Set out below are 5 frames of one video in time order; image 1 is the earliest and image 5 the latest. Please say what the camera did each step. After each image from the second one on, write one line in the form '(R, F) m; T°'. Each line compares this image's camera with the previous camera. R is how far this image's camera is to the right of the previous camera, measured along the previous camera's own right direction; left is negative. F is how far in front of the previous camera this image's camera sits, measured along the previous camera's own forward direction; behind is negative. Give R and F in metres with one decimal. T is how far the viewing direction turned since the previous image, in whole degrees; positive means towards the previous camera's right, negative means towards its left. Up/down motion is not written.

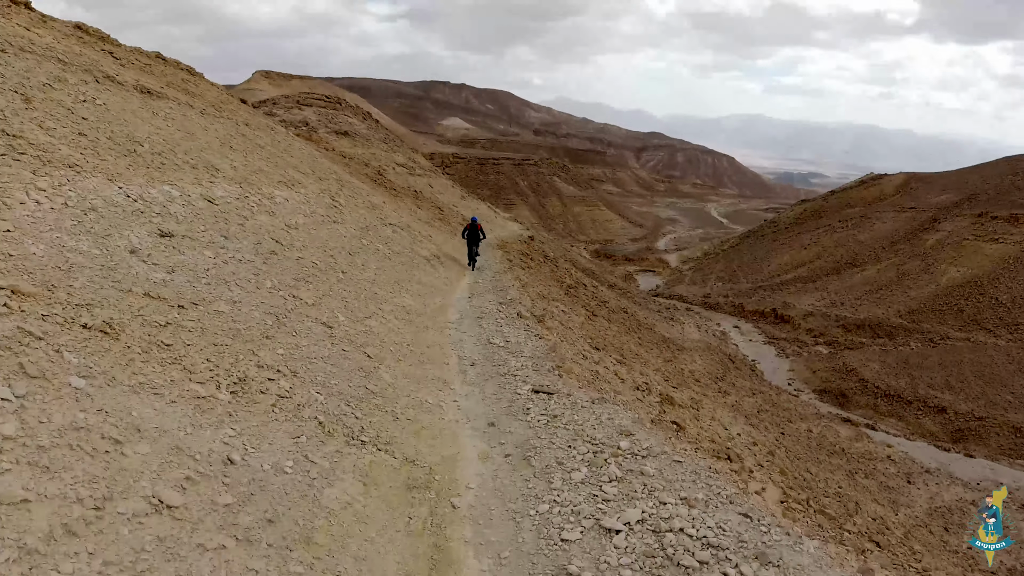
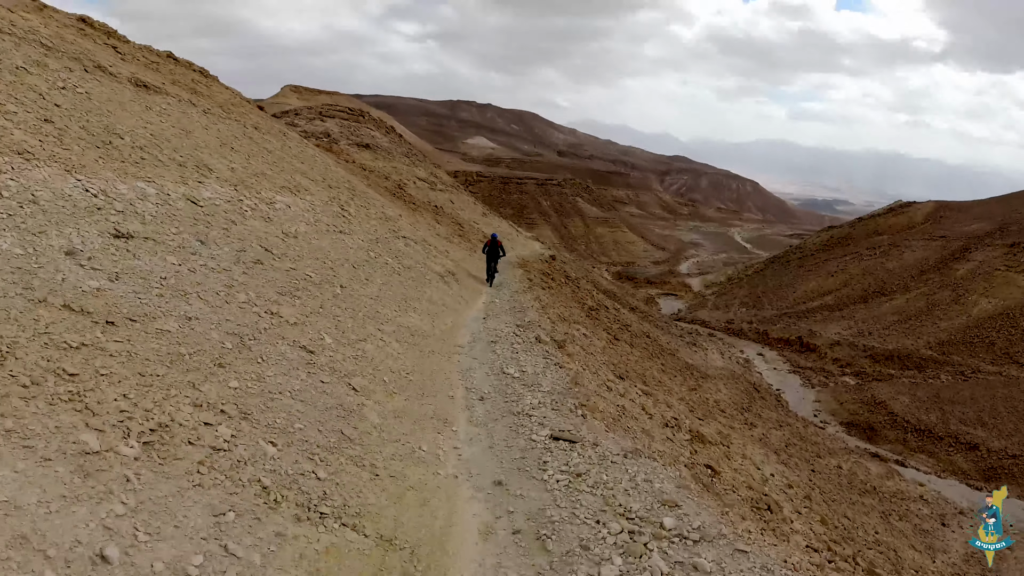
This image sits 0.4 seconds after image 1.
(0.0, +1.0) m; -2°
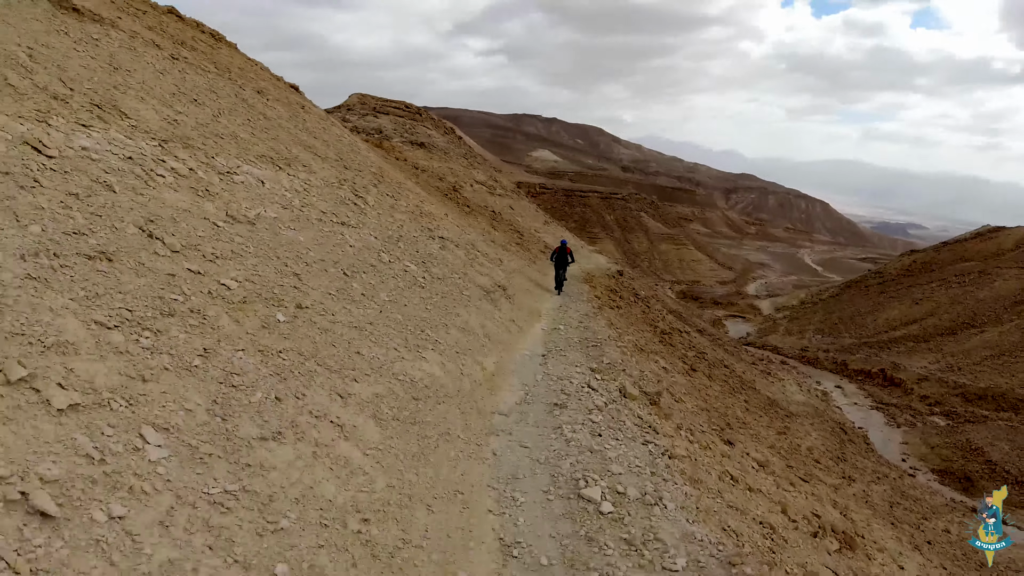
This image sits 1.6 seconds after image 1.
(-0.2, +3.3) m; -6°
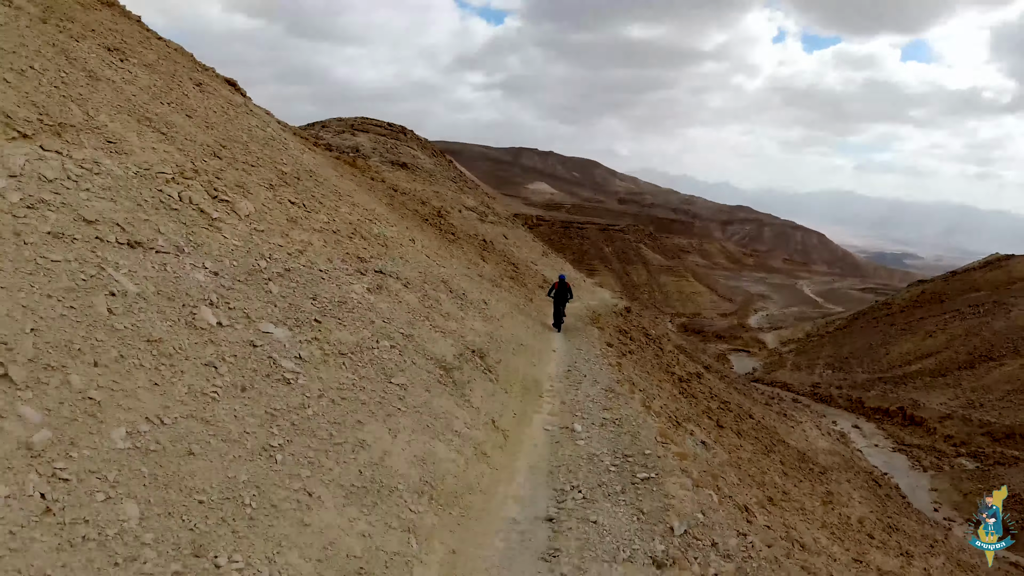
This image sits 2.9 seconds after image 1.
(+0.1, +3.5) m; 0°
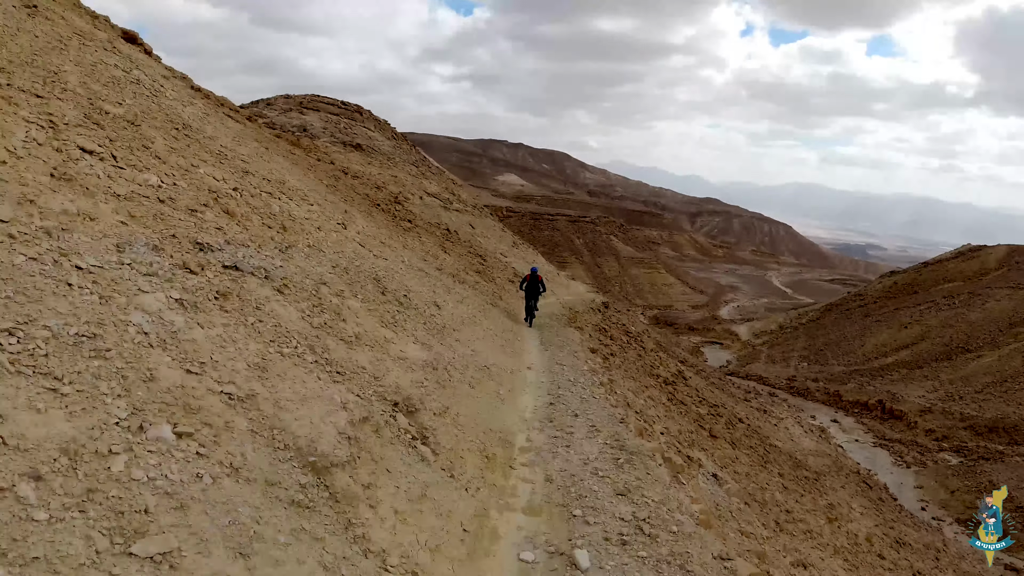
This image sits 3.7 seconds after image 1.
(+0.1, +2.1) m; +3°
